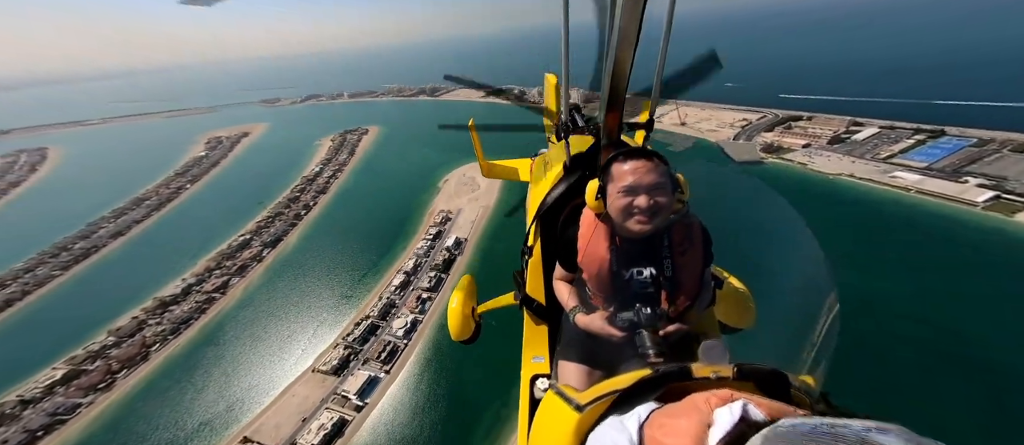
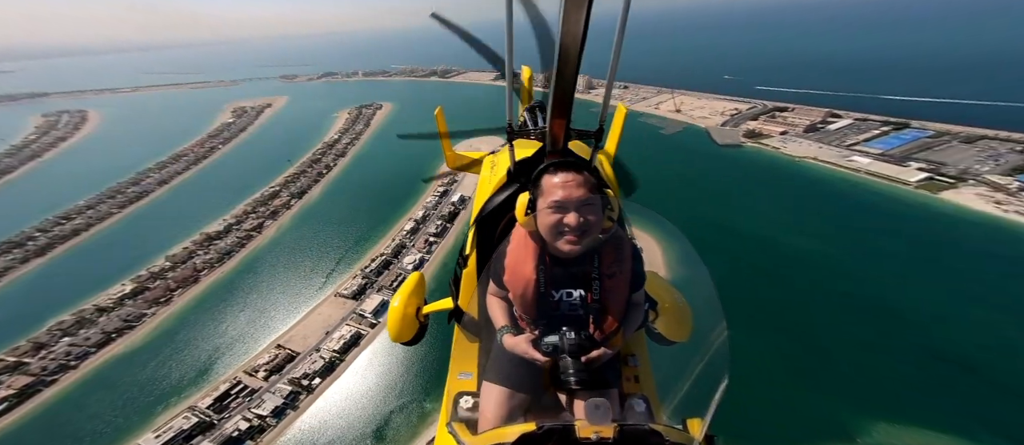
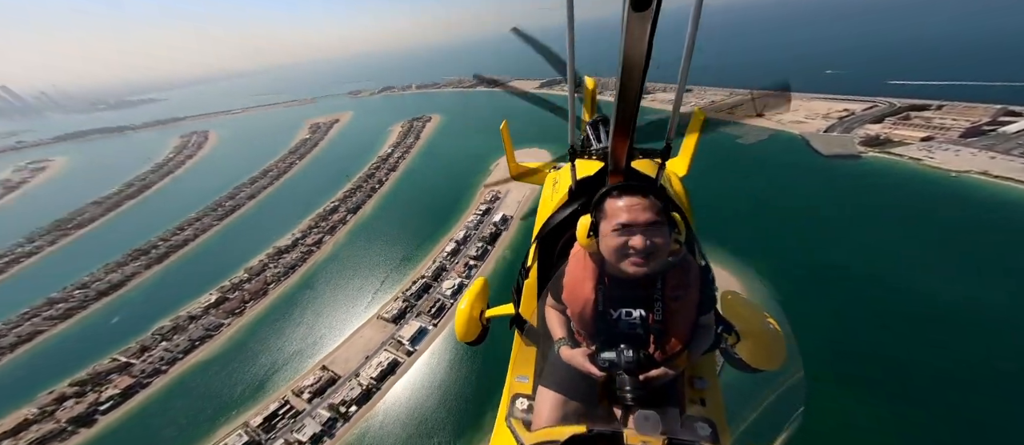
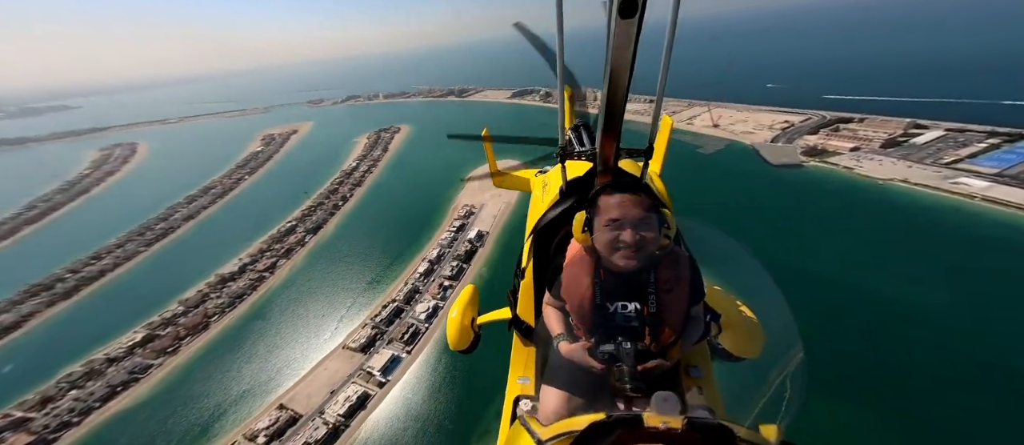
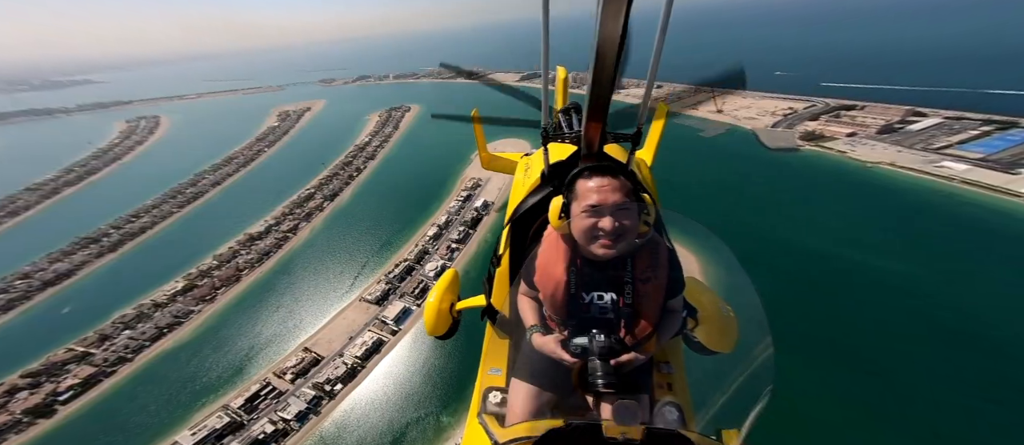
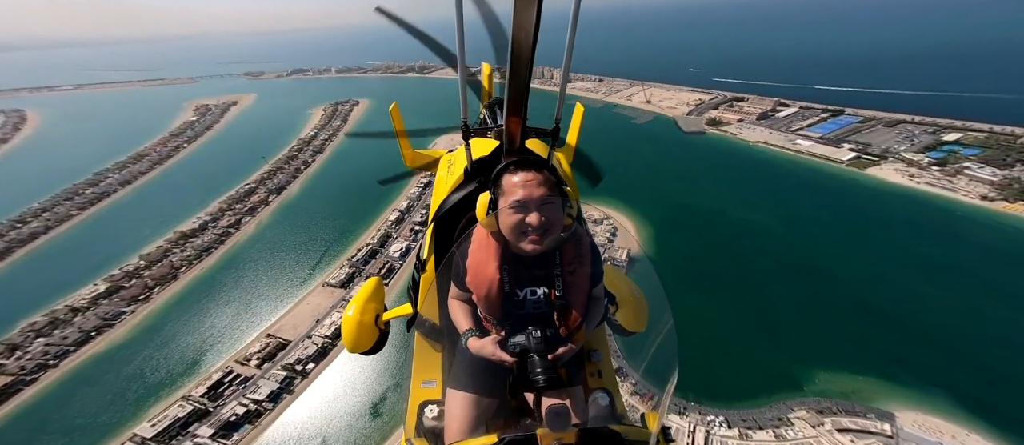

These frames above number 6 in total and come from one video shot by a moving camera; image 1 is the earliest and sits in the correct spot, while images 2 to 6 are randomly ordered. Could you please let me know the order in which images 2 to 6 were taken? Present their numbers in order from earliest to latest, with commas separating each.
4, 3, 5, 2, 6
